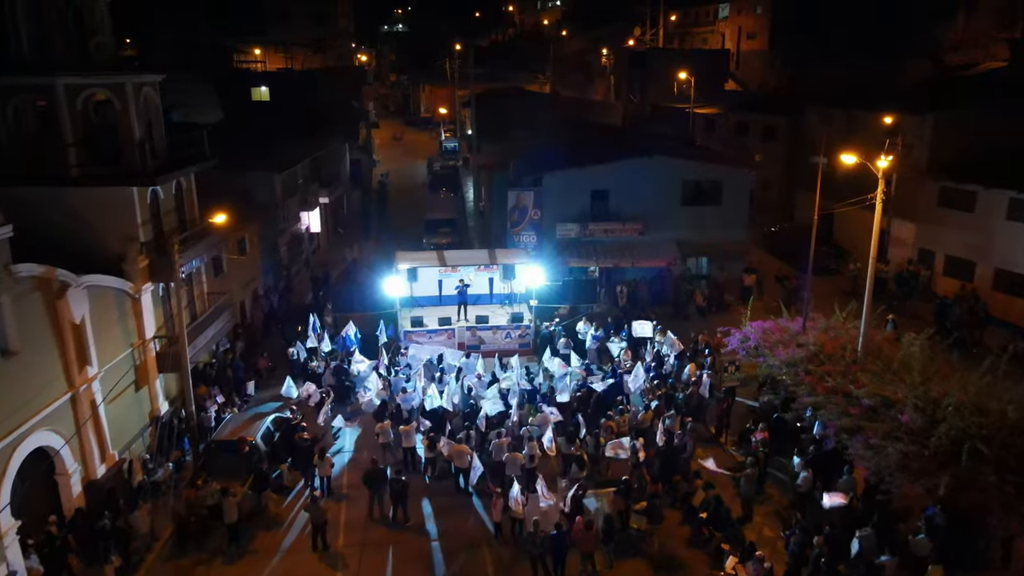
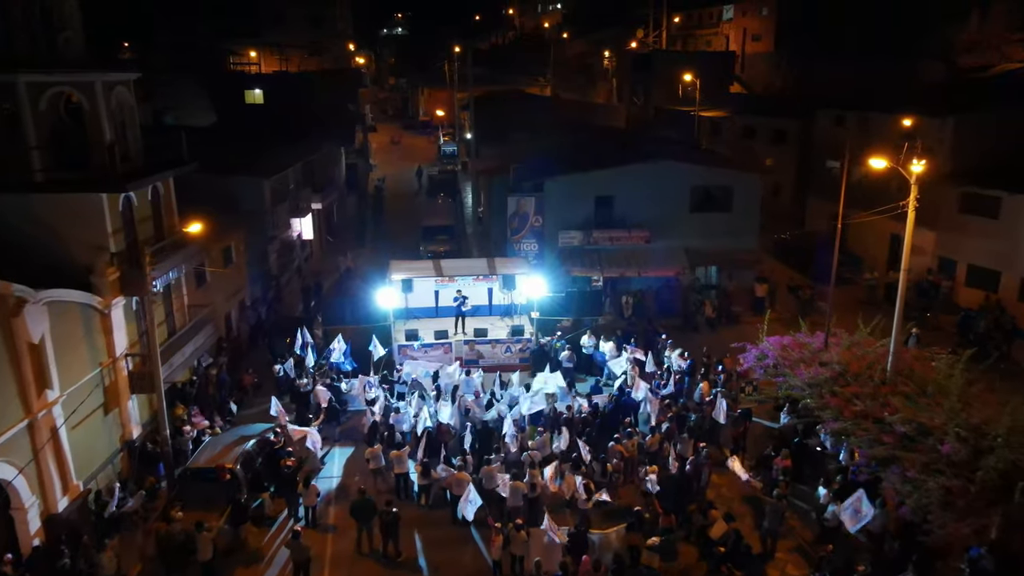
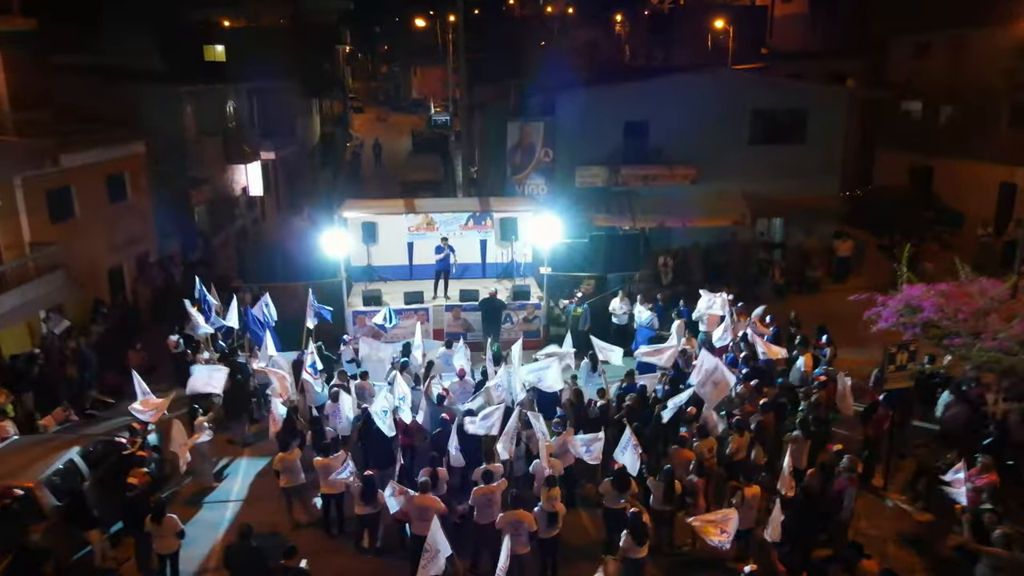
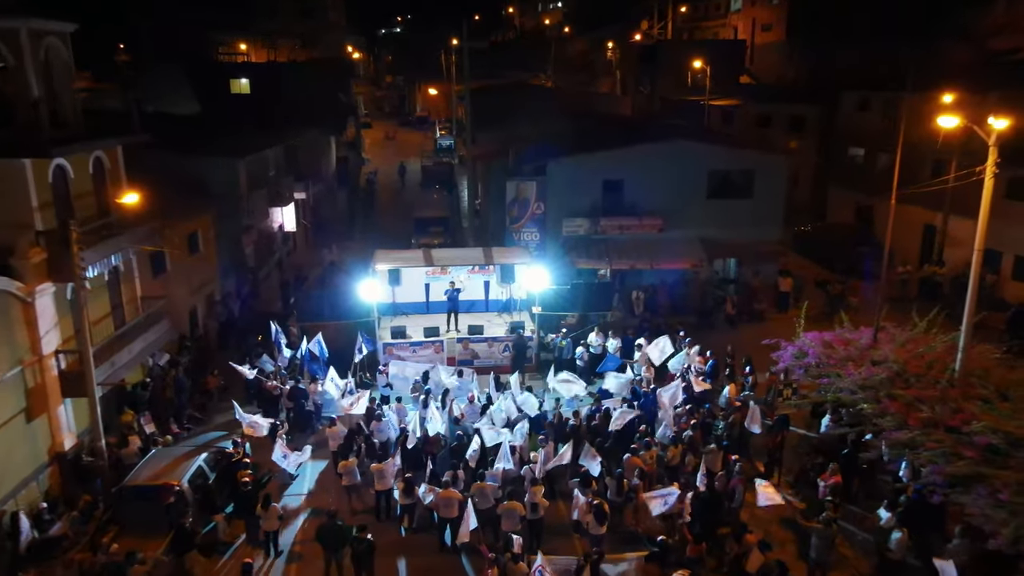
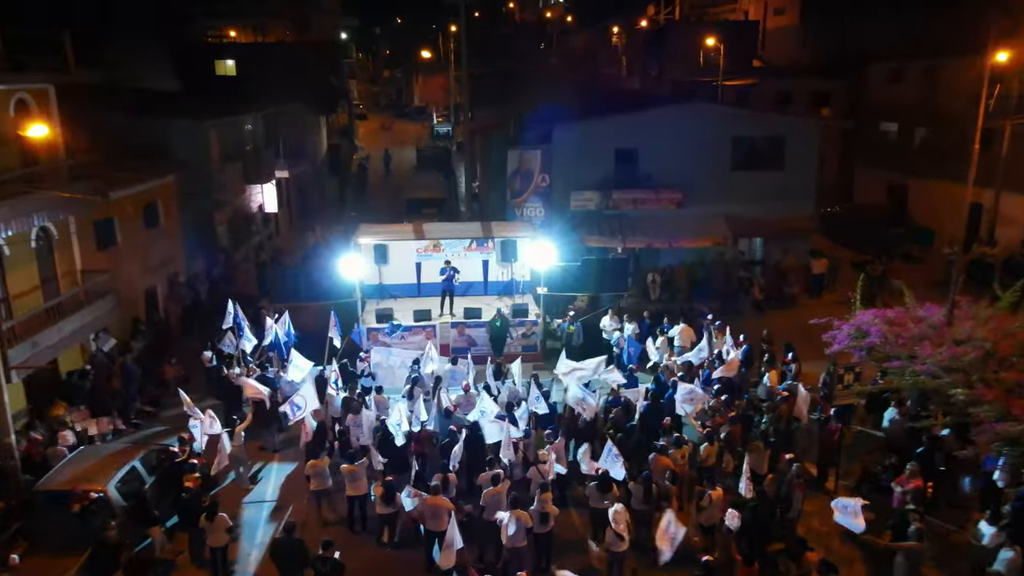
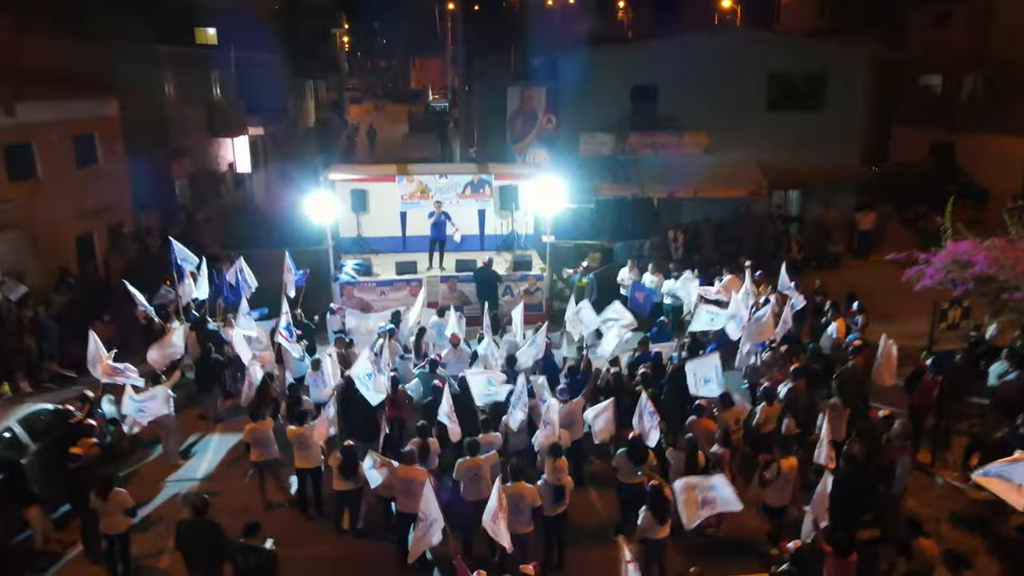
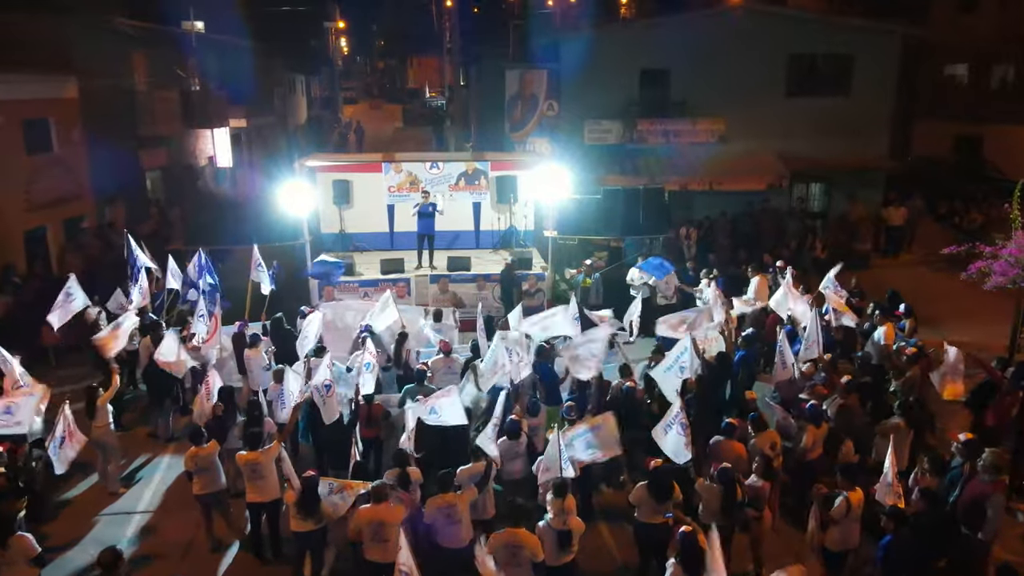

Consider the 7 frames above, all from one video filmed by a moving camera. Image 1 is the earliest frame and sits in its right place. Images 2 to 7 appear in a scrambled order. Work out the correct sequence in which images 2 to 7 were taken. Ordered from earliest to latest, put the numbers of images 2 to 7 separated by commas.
2, 4, 5, 3, 6, 7
